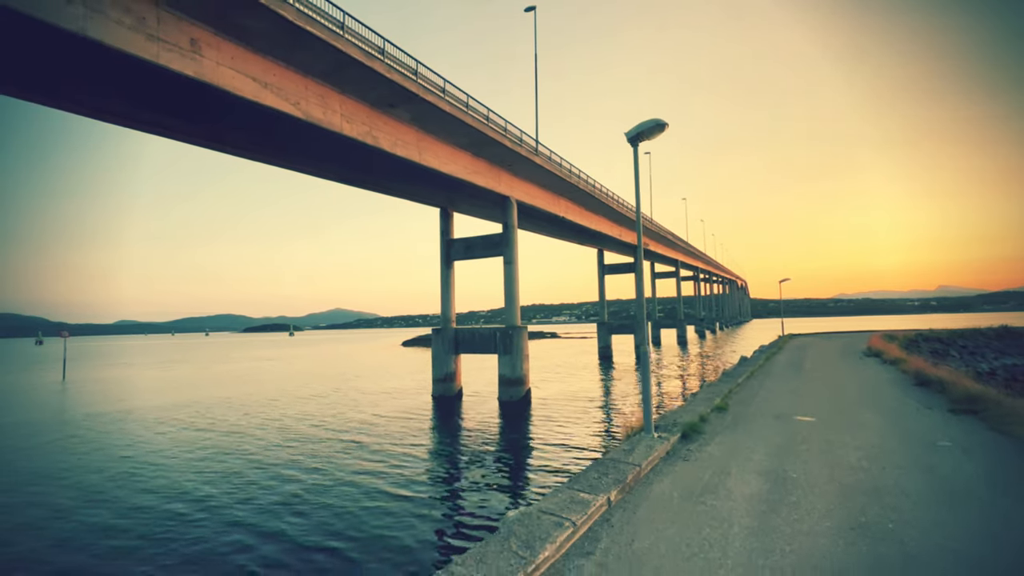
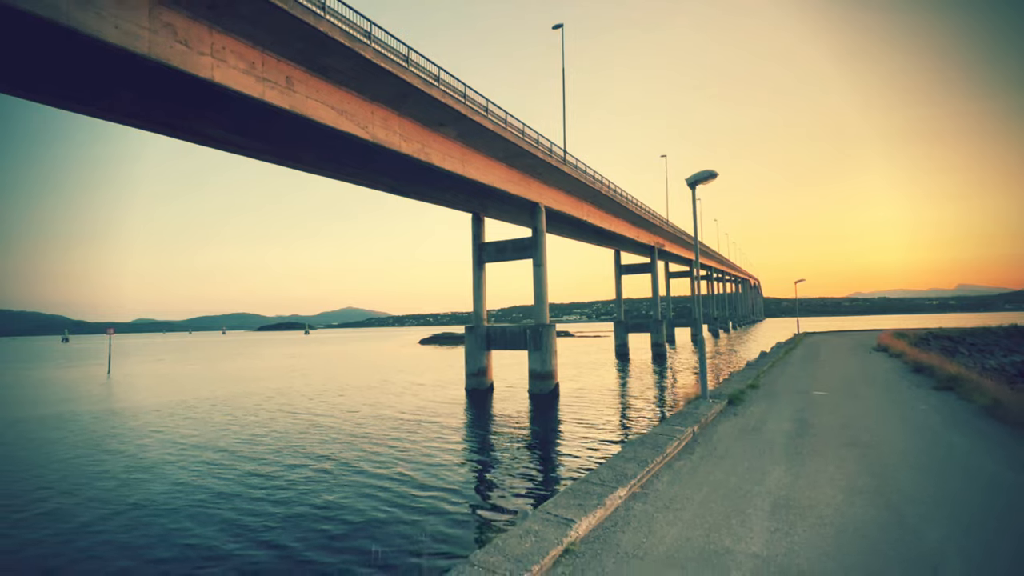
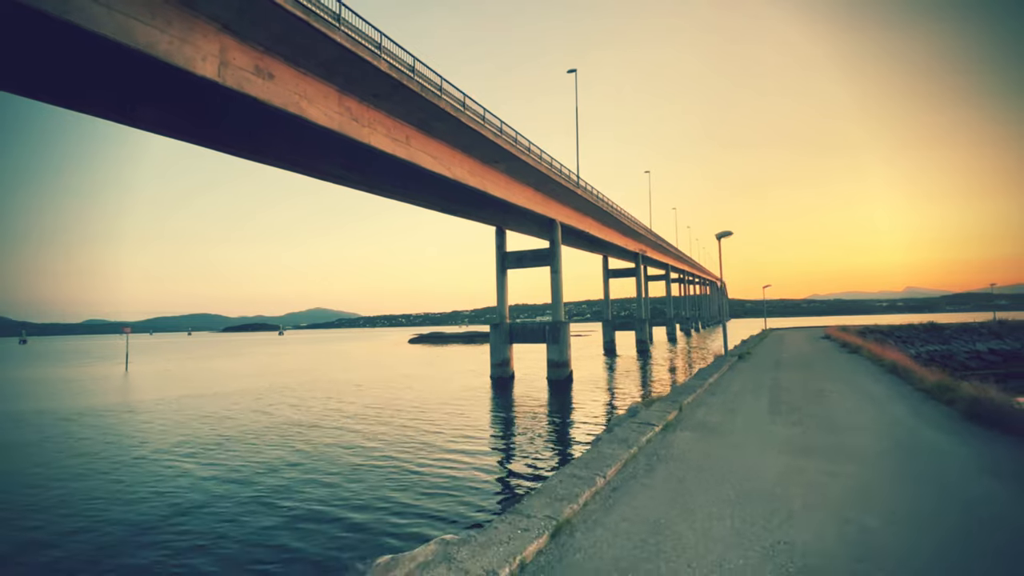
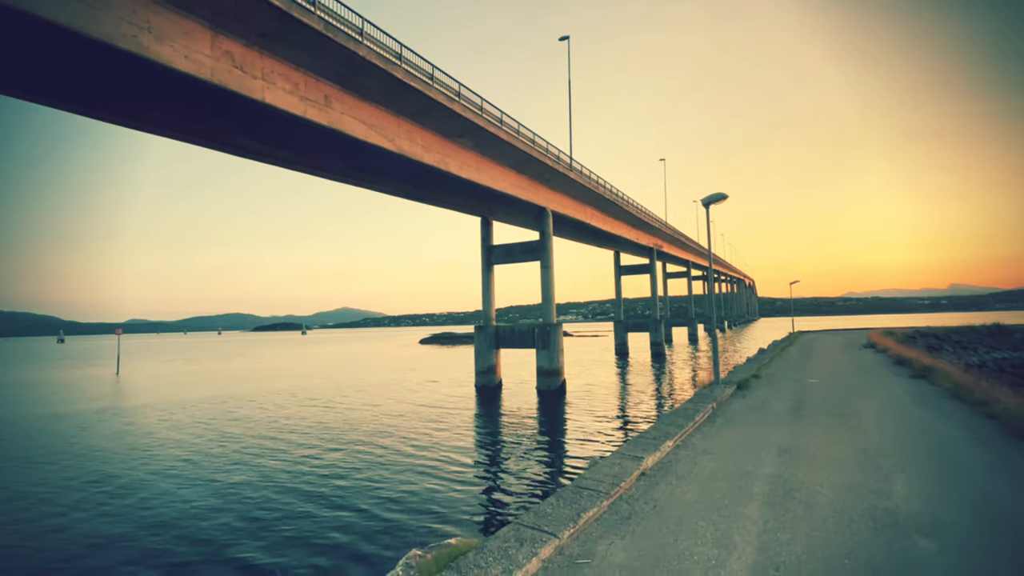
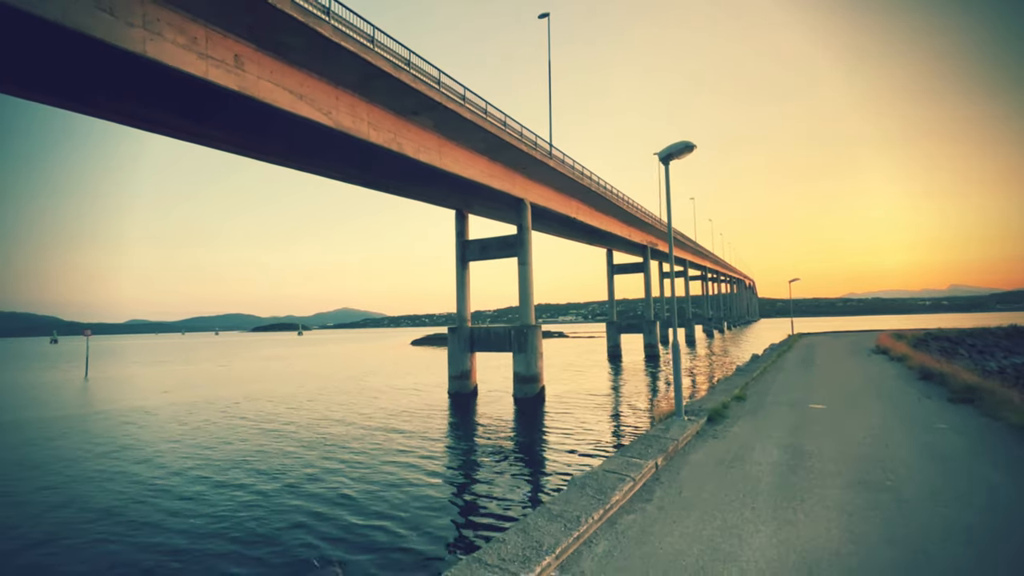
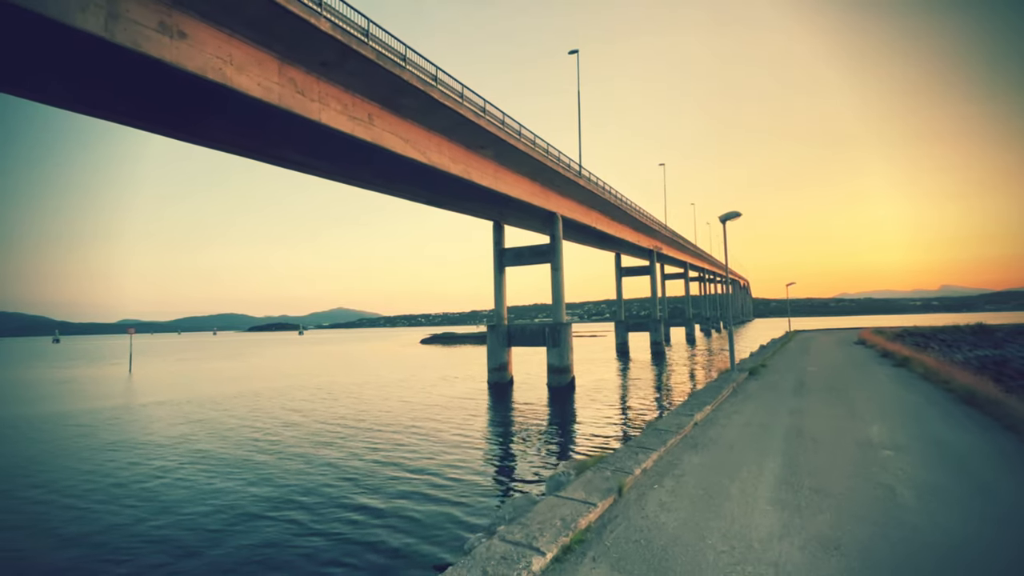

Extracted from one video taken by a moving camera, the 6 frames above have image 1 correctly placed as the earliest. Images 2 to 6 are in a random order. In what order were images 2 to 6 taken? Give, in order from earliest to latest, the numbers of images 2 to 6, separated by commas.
5, 2, 4, 6, 3
